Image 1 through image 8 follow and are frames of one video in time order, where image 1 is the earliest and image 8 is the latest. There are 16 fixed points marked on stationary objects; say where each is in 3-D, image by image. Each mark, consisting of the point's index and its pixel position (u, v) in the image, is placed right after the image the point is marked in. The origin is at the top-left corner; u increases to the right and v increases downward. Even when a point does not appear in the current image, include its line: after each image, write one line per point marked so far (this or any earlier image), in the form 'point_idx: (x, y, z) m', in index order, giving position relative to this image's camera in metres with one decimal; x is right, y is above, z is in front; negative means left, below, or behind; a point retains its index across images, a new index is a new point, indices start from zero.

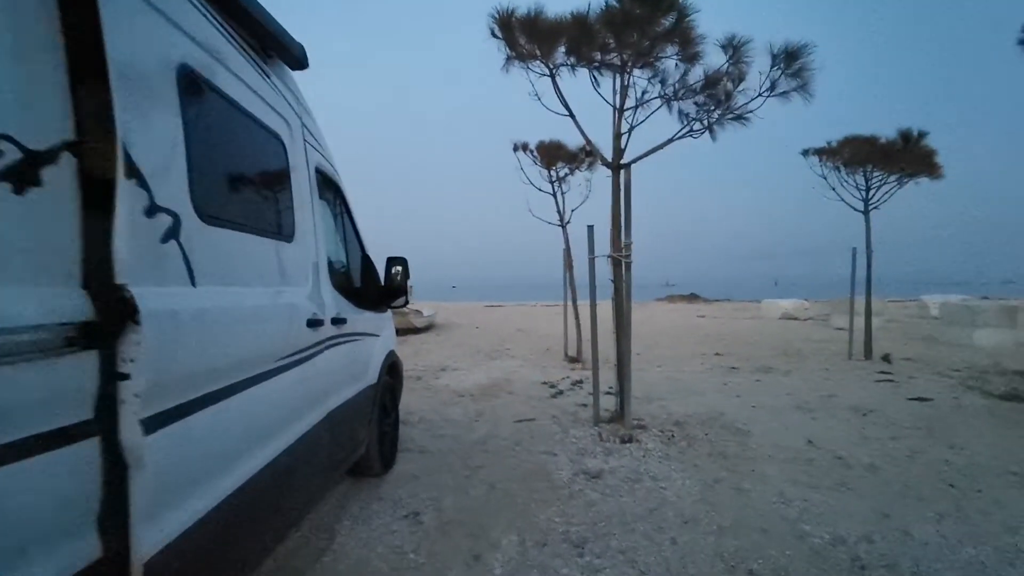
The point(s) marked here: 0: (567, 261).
0: (+1.3, +0.7, +12.8) m
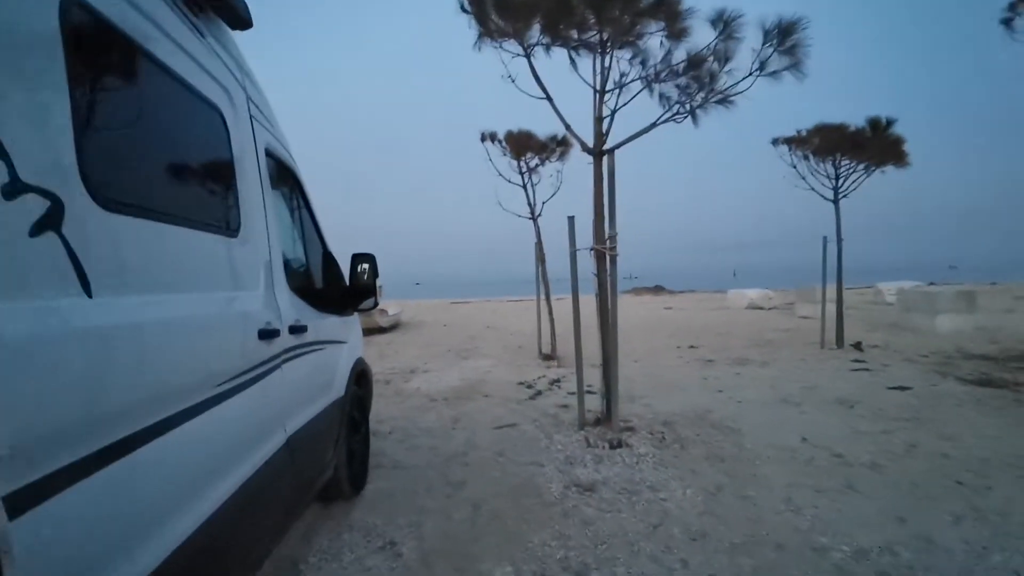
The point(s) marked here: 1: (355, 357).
0: (+0.6, +0.8, +12.3) m
1: (-1.5, -0.6, +5.1) m
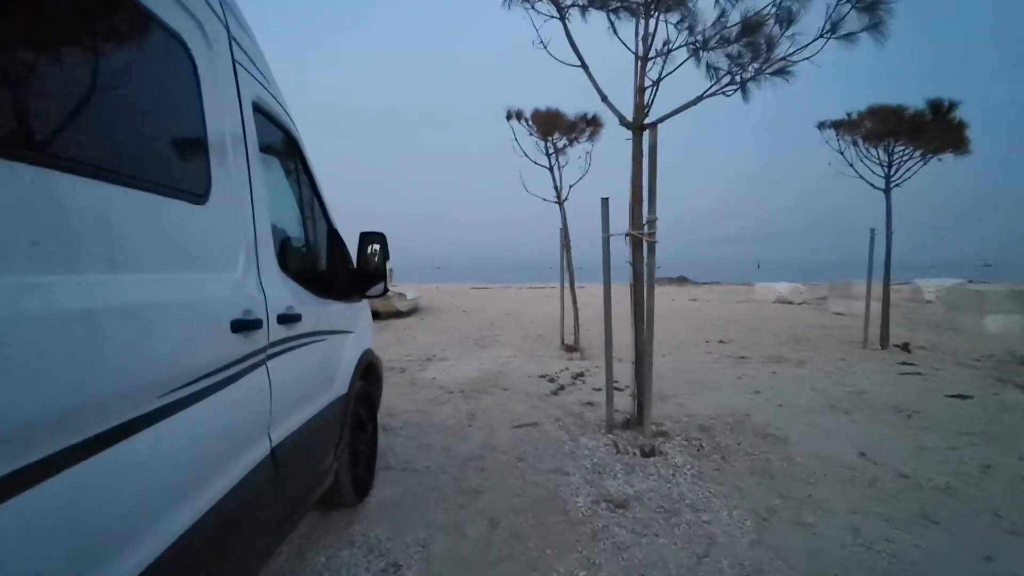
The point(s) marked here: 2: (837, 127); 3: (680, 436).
0: (+1.1, +1.0, +11.7) m
1: (-1.3, -0.5, +4.6) m
2: (+7.4, +3.7, +12.5) m
3: (+1.8, -1.6, +5.9) m
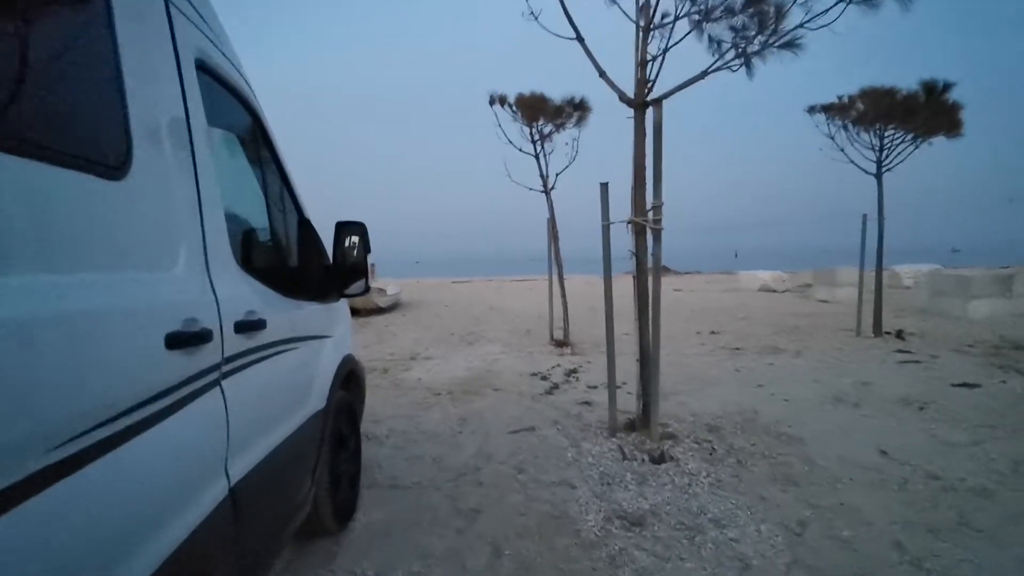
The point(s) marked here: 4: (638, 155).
0: (+0.8, +1.2, +11.2) m
1: (-1.3, -0.5, +4.0) m
2: (+7.1, +4.0, +12.2) m
3: (+1.8, -1.5, +5.5) m
4: (+1.2, +1.3, +5.3) m
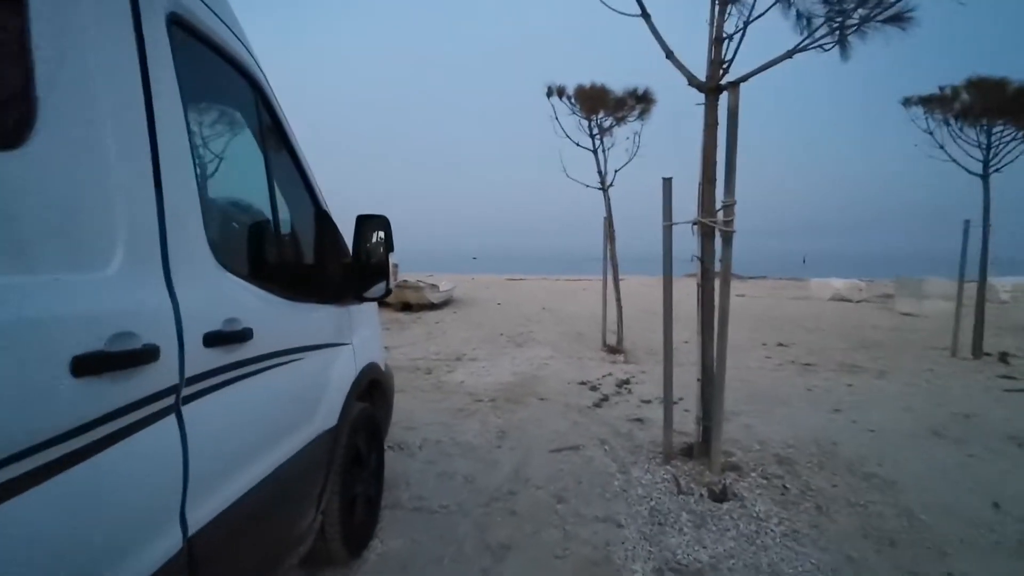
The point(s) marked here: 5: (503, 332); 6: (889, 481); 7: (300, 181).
0: (+1.9, +1.1, +10.6) m
1: (-1.0, -0.5, +3.6) m
2: (+8.3, +3.7, +10.9) m
3: (+2.2, -1.6, +4.8) m
4: (+1.7, +1.2, +4.7) m
5: (-0.2, -1.1, +13.3) m
6: (+3.3, -1.7, +4.8) m
7: (-1.3, +0.6, +3.3) m
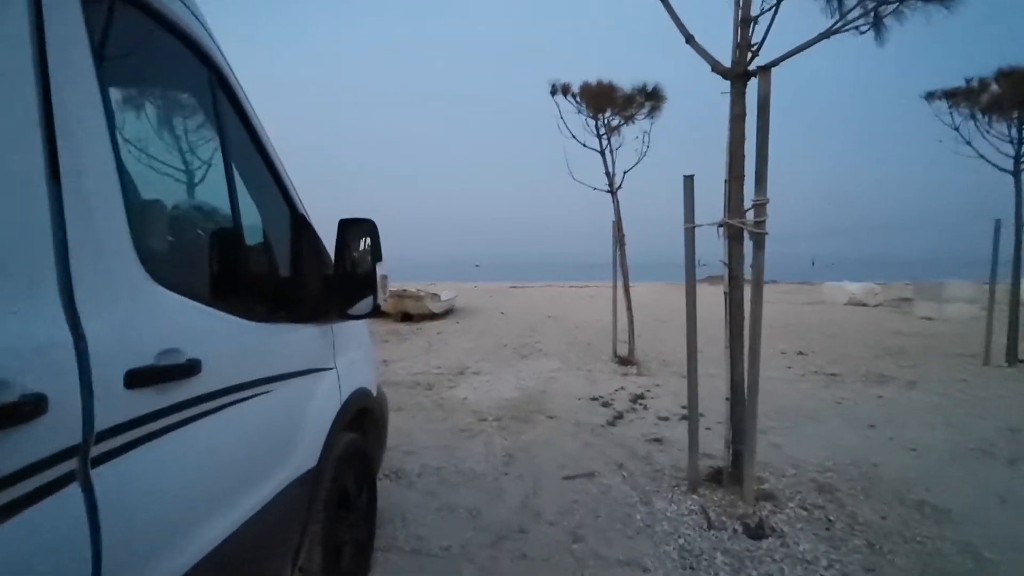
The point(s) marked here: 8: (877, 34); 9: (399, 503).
0: (+2.0, +1.0, +10.1) m
1: (-1.0, -0.6, +3.2) m
2: (+8.3, +3.6, +10.4) m
3: (+2.2, -1.7, +4.3) m
4: (+1.7, +1.1, +4.2) m
5: (0.0, -1.3, +12.9) m
6: (+3.4, -1.7, +4.3) m
7: (-1.3, +0.6, +2.9) m
8: (+3.2, +2.2, +4.8) m
9: (-0.9, -1.7, +4.4) m
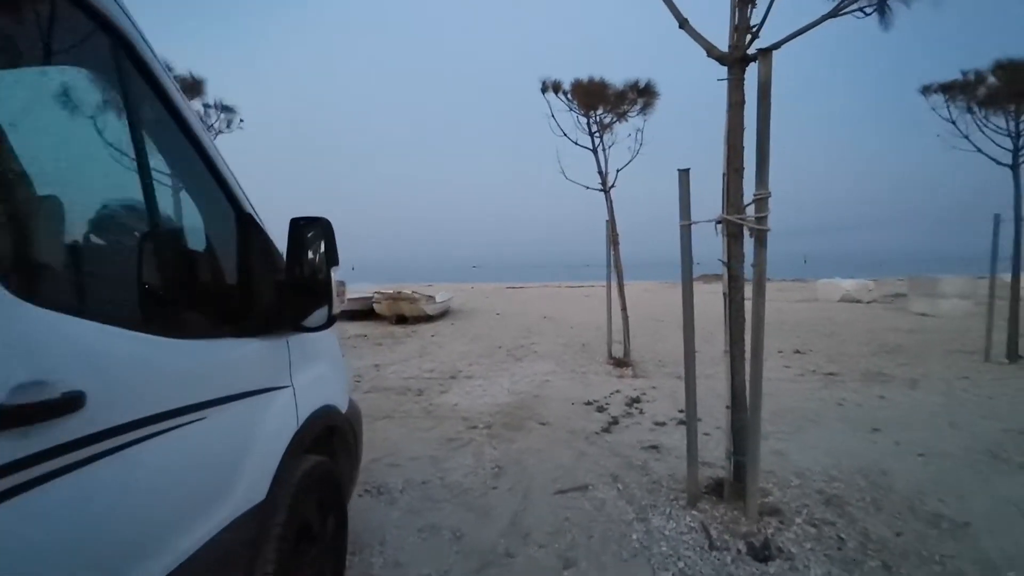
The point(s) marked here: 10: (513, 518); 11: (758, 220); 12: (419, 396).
0: (+1.8, +1.0, +9.8) m
1: (-1.1, -0.6, +2.9) m
2: (+8.1, +3.7, +10.2) m
3: (+2.1, -1.7, +4.0) m
4: (+1.6, +1.1, +3.9) m
5: (-0.2, -1.3, +12.5) m
6: (+3.3, -1.7, +4.0) m
7: (-1.4, +0.5, +2.6) m
8: (+3.1, +2.2, +4.5) m
9: (-1.0, -1.8, +4.1) m
10: (0.0, -1.7, +4.2) m
11: (+1.7, +0.5, +3.8) m
12: (-1.4, -1.6, +8.3) m
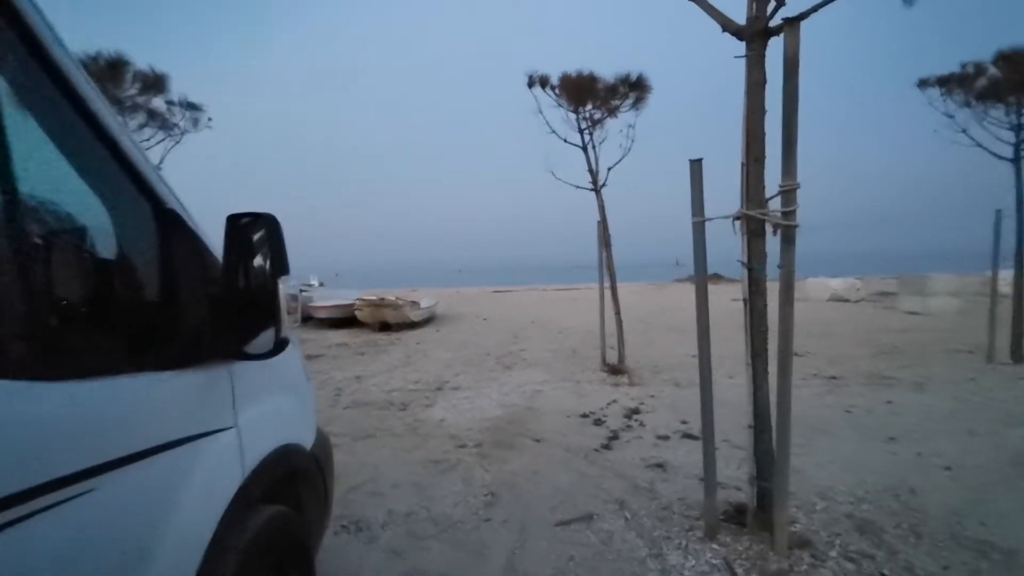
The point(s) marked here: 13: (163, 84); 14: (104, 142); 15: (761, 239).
0: (+1.6, +0.9, +9.4) m
1: (-1.1, -0.7, +2.3) m
2: (+7.8, +3.7, +9.9) m
3: (+2.1, -1.7, +3.6) m
4: (+1.5, +1.1, +3.4) m
5: (-0.5, -1.4, +12.0) m
6: (+3.3, -1.7, +3.6) m
7: (-1.4, +0.5, +2.0) m
8: (+3.0, +2.2, +4.1) m
9: (-1.0, -1.8, +3.6) m
10: (0.0, -1.8, +3.7) m
11: (+1.7, +0.5, +3.3) m
12: (-1.5, -1.7, +7.7) m
13: (-6.4, +3.7, +10.0) m
14: (-1.4, +0.5, +2.0) m
15: (+1.6, +0.3, +3.5) m
